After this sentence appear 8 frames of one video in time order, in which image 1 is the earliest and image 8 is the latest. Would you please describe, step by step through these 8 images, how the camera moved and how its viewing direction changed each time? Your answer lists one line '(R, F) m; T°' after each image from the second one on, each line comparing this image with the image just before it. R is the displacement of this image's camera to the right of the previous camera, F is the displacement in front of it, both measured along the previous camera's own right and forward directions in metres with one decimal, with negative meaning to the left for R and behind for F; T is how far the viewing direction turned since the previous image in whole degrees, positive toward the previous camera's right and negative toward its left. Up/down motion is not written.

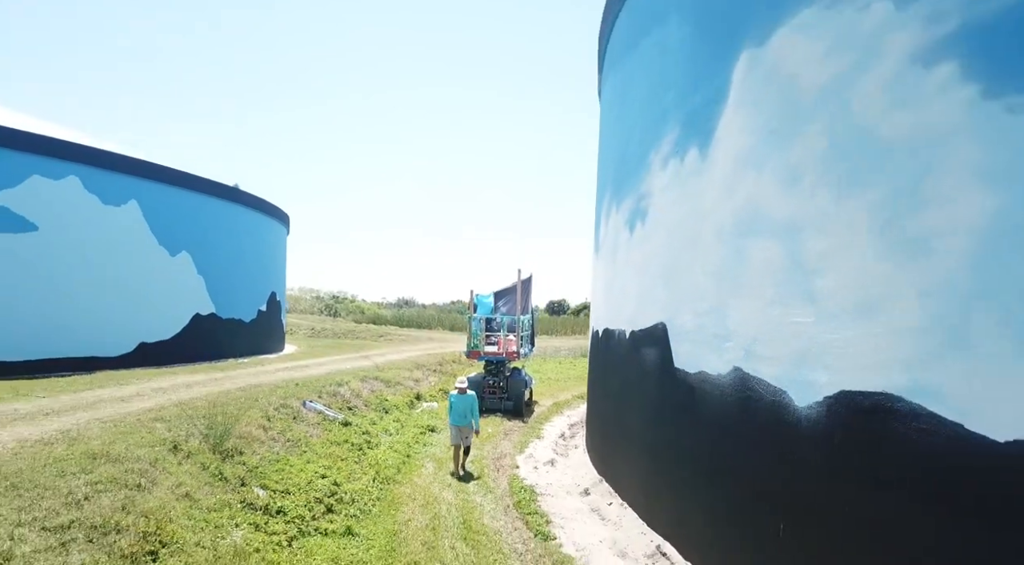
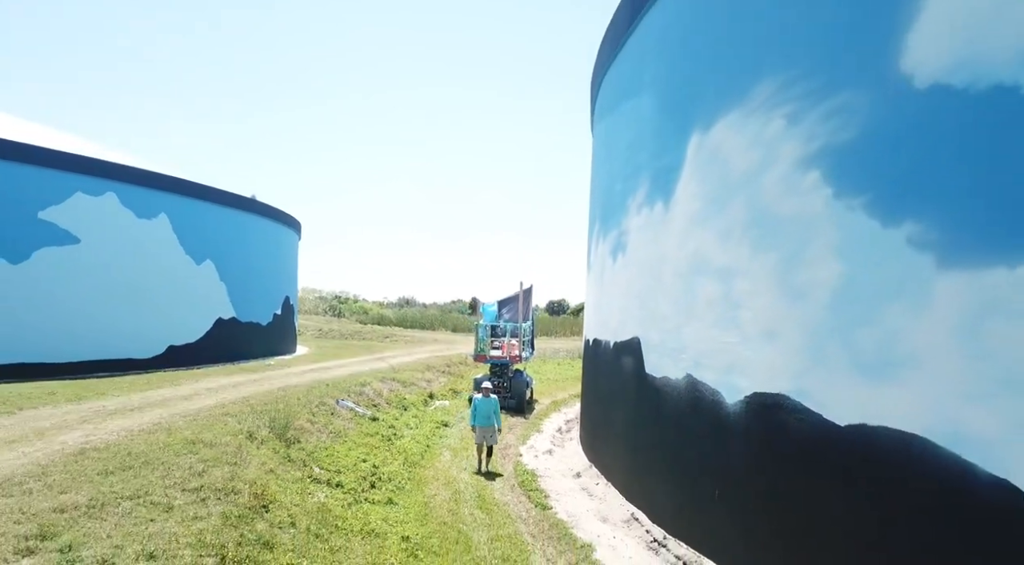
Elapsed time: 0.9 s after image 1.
(-0.1, -1.8) m; 0°
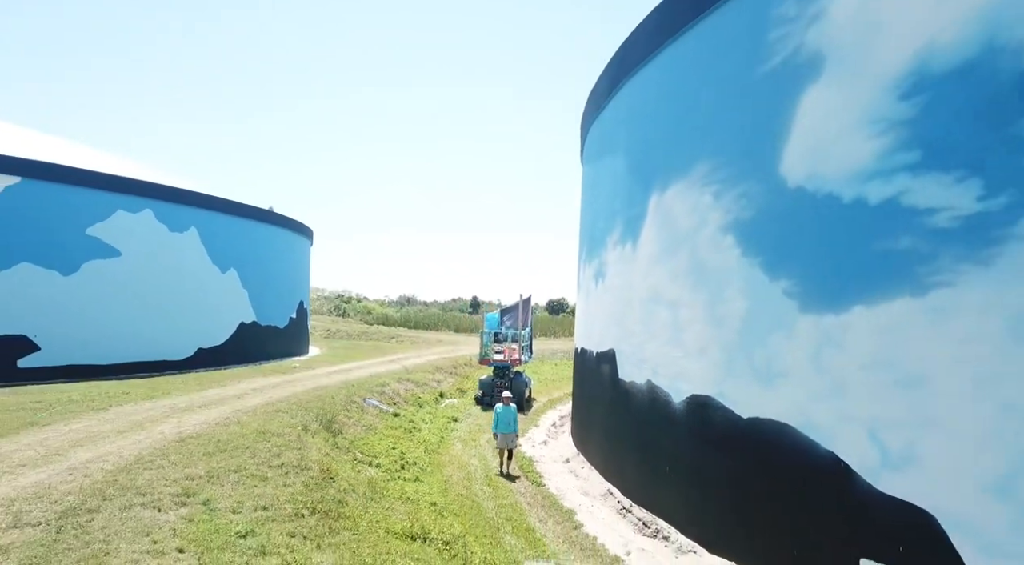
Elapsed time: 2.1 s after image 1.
(0.0, -2.2) m; 0°
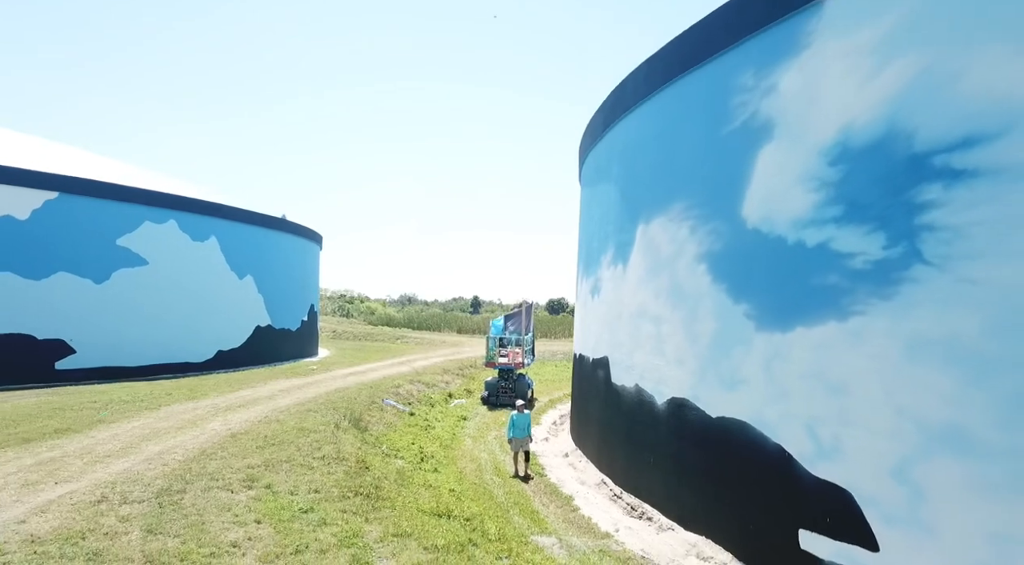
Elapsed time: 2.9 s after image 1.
(-0.1, -1.5) m; 0°
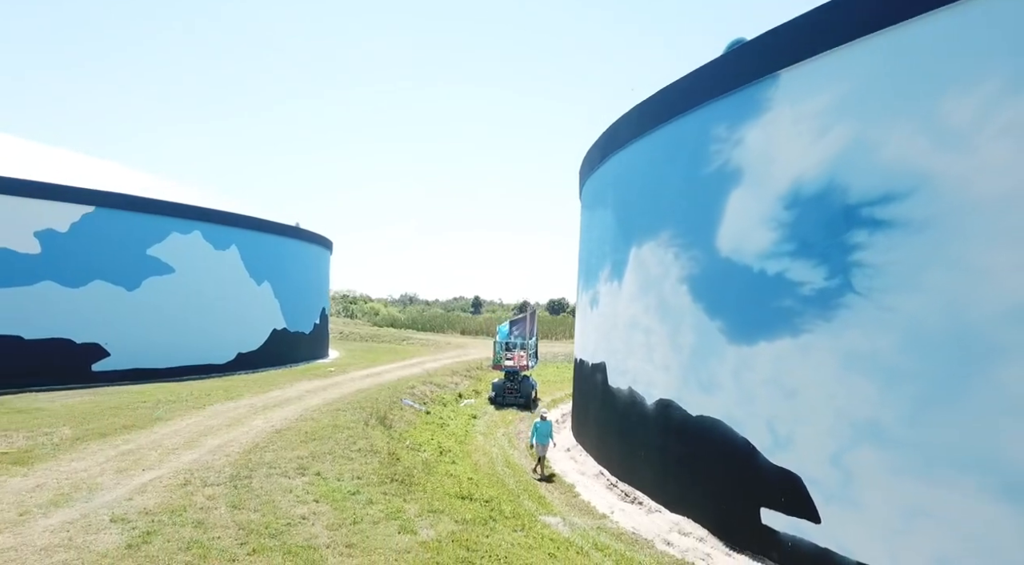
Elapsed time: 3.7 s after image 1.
(-0.2, -1.6) m; 0°
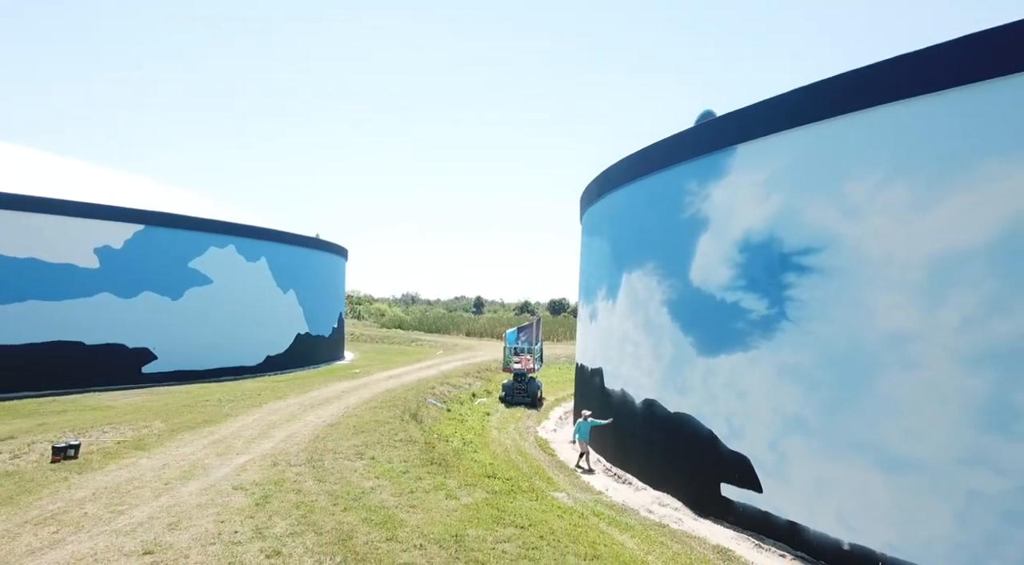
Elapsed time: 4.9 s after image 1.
(-0.3, -2.6) m; 0°
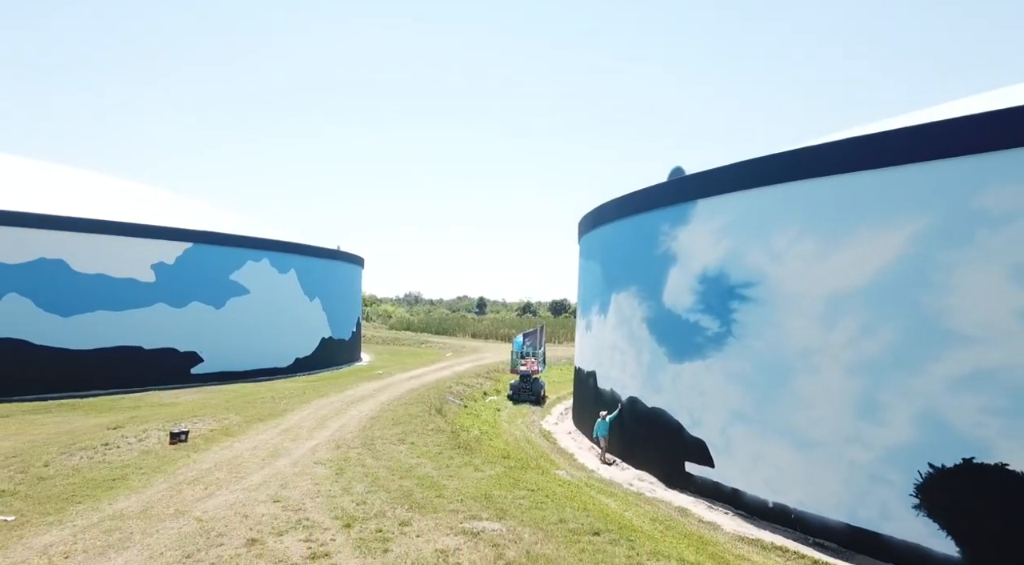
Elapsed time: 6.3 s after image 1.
(-0.2, -3.4) m; 0°
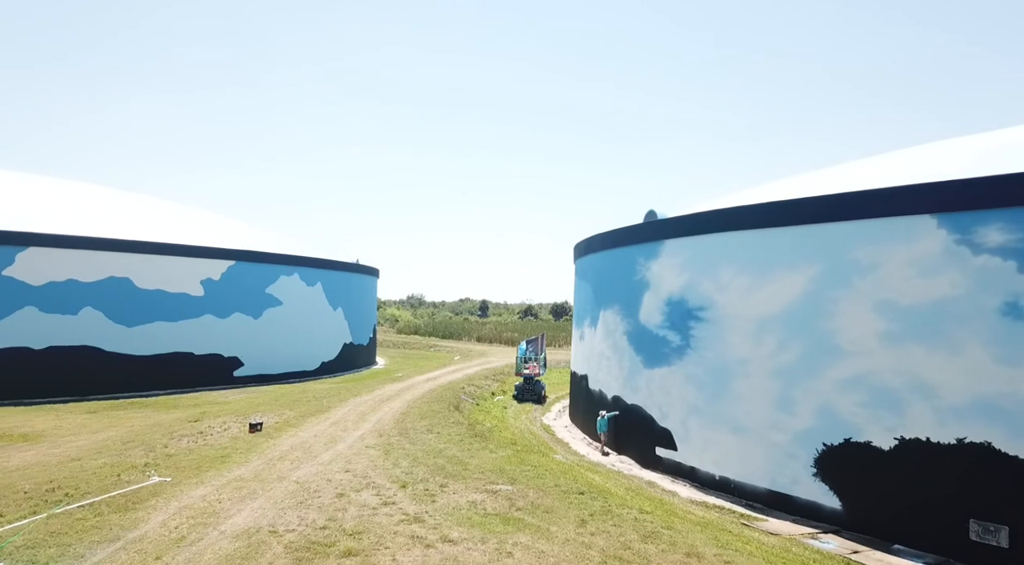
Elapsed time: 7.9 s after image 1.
(-0.2, -3.9) m; 0°
